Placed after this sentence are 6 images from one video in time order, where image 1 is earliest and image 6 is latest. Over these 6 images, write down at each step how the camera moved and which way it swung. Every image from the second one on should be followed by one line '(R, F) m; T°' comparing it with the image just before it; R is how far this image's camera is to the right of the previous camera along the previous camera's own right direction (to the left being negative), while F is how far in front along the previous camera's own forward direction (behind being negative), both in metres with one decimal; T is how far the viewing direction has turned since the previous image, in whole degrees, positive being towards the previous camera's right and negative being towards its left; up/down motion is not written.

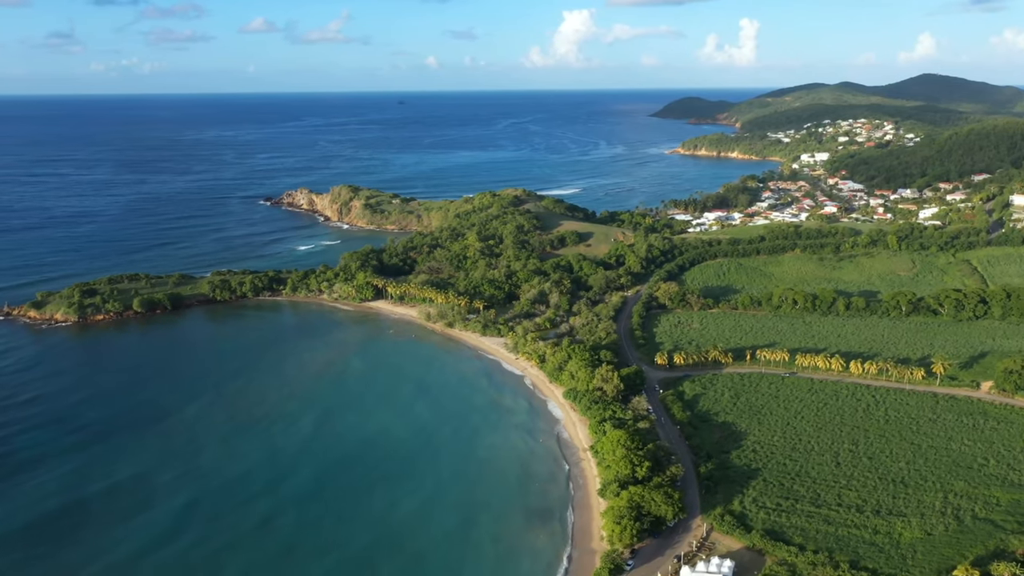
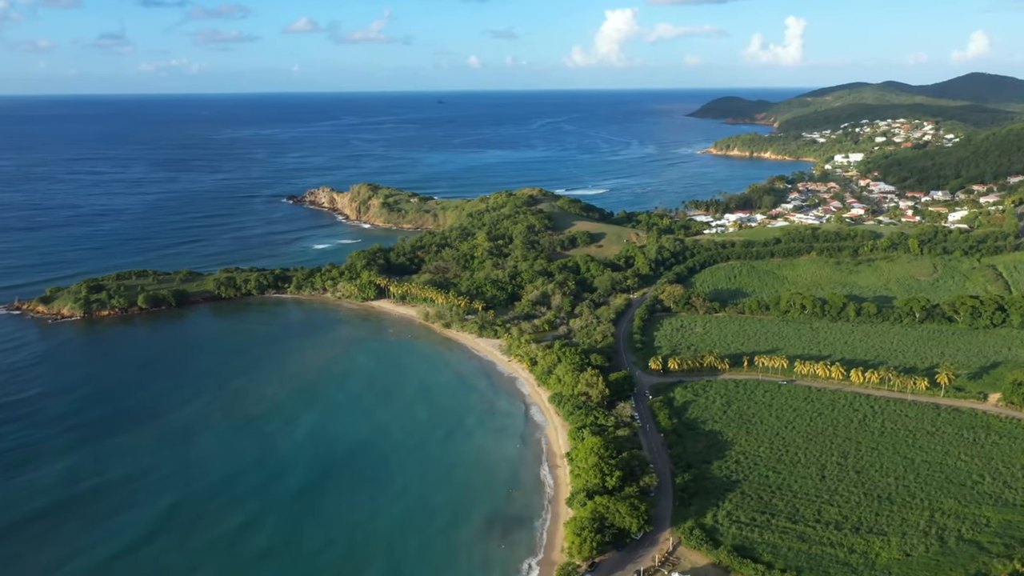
(+2.3, +0.7) m; -2°
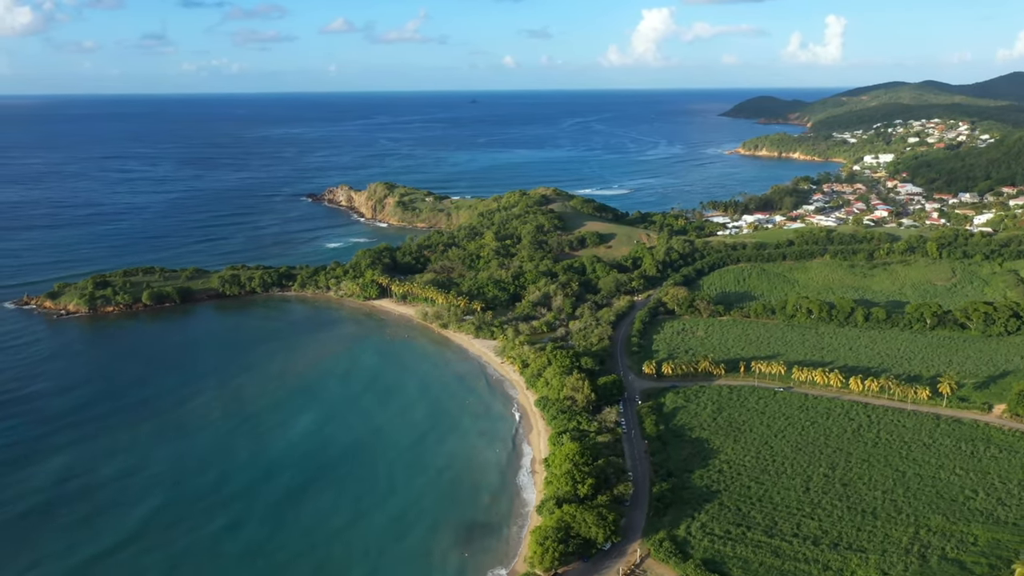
(+2.0, +0.6) m; -2°
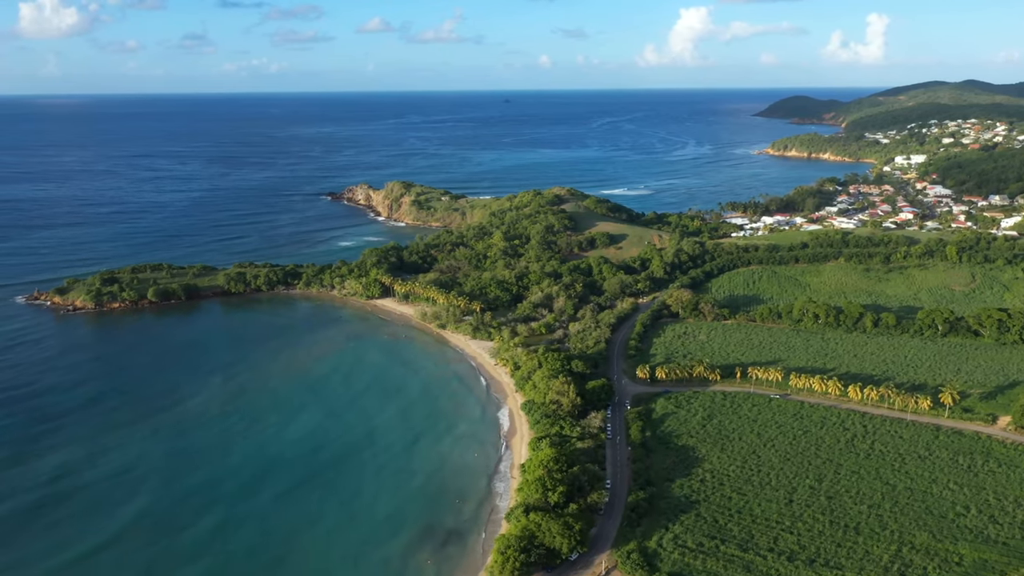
(+1.9, +0.5) m; -2°
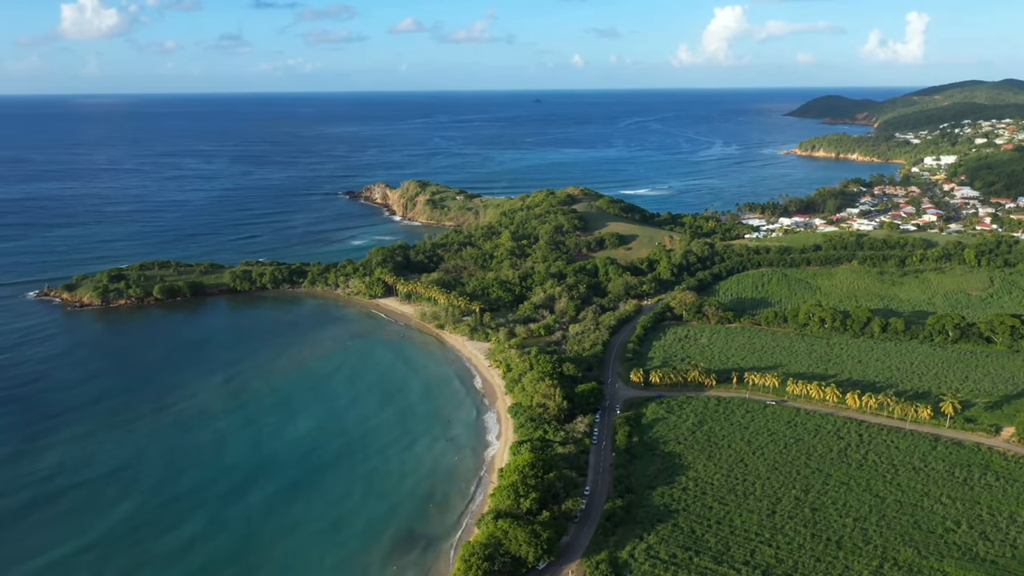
(+1.8, +0.5) m; -2°
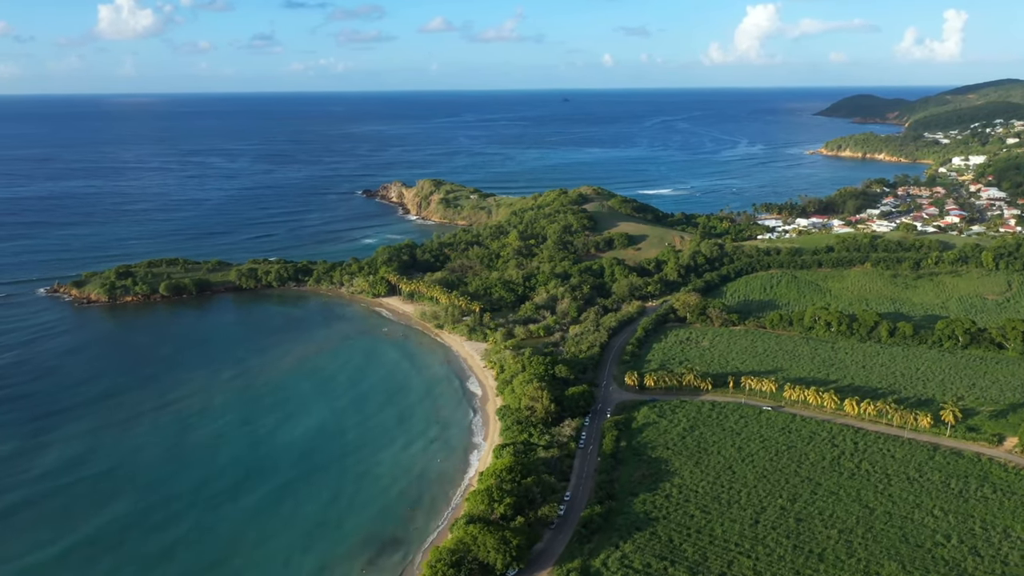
(+1.6, +0.4) m; -2°
